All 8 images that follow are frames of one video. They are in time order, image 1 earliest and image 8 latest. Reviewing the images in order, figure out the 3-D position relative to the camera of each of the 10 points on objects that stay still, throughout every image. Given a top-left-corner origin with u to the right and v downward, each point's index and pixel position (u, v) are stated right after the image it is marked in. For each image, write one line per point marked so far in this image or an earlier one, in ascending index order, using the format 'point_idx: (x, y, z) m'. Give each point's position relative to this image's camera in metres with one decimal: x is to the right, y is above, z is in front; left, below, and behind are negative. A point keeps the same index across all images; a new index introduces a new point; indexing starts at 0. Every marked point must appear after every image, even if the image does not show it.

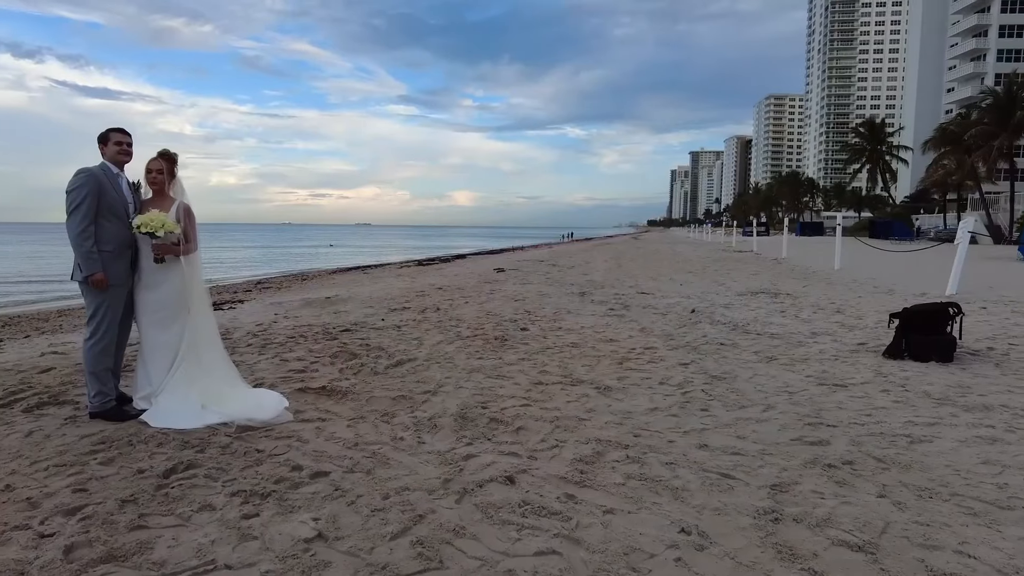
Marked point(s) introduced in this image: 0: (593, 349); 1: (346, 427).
0: (+0.9, -0.6, +6.4) m
1: (-1.0, -0.9, +4.0) m
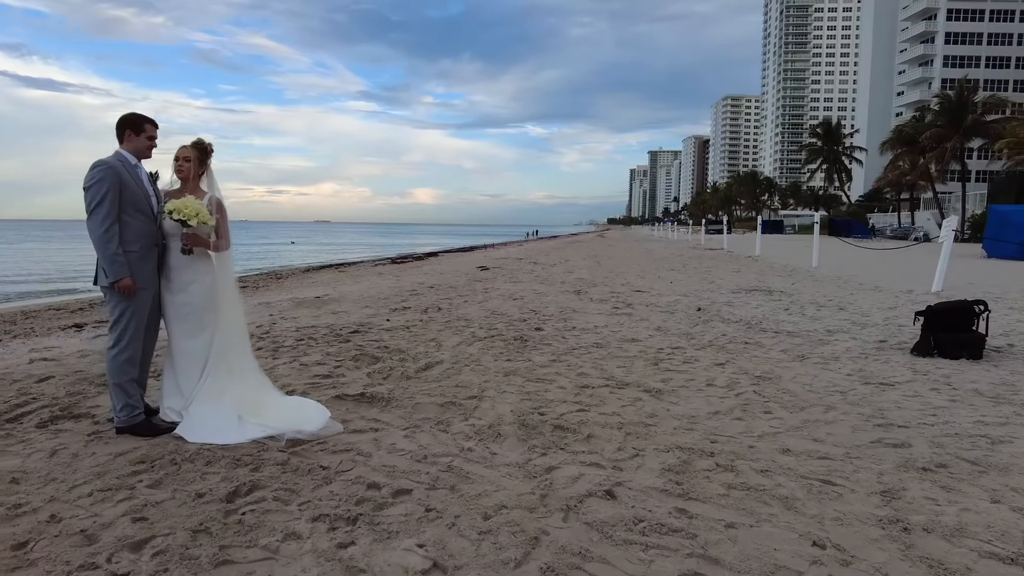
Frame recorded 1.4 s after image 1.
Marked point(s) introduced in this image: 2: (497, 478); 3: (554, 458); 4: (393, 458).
0: (+1.1, -0.6, +6.2) m
1: (-0.6, -0.9, +3.7) m
2: (-0.1, -1.0, +3.1) m
3: (+0.3, -0.9, +3.4) m
4: (-0.6, -0.9, +3.4) m
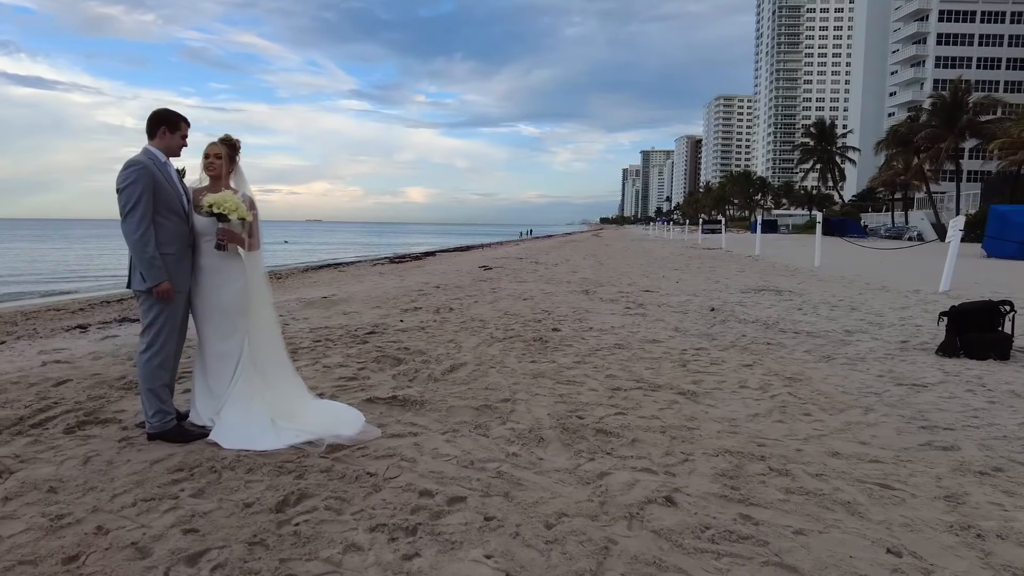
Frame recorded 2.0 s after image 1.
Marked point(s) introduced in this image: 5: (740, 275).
0: (+1.3, -0.6, +6.2) m
1: (-0.4, -0.9, +3.6) m
2: (+0.2, -1.0, +3.1) m
3: (+0.5, -0.9, +3.4) m
4: (-0.4, -0.9, +3.3) m
5: (+5.3, +0.3, +14.6) m
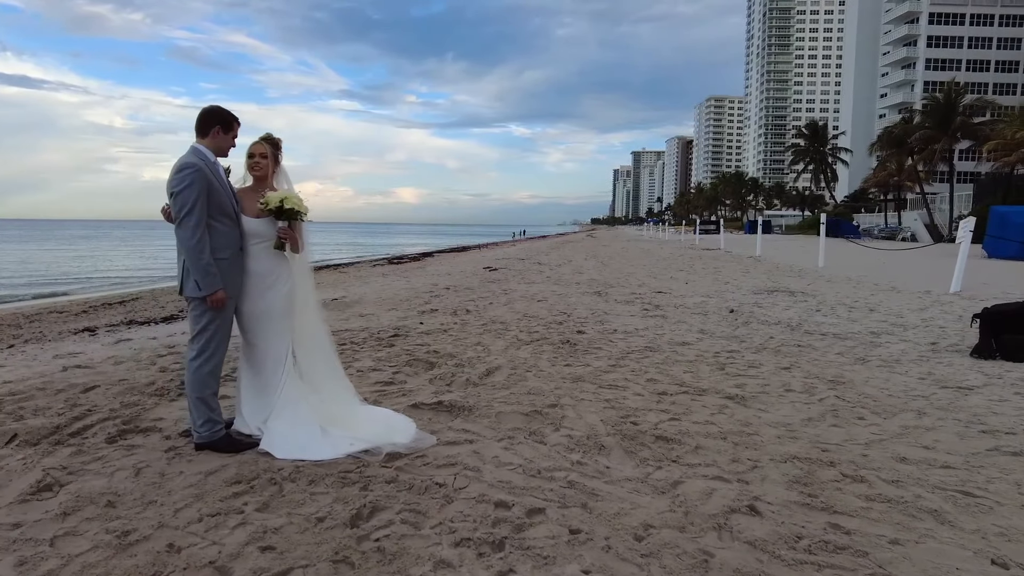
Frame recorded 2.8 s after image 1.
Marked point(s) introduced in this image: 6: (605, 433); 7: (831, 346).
0: (+1.6, -0.6, +6.1) m
1: (0.0, -0.9, +3.5) m
2: (+0.5, -1.0, +3.0) m
3: (+0.8, -1.0, +3.3) m
4: (0.0, -0.9, +3.2) m
5: (+5.5, +0.3, +14.5) m
6: (+0.6, -0.9, +3.8) m
7: (+3.3, -0.6, +6.5) m
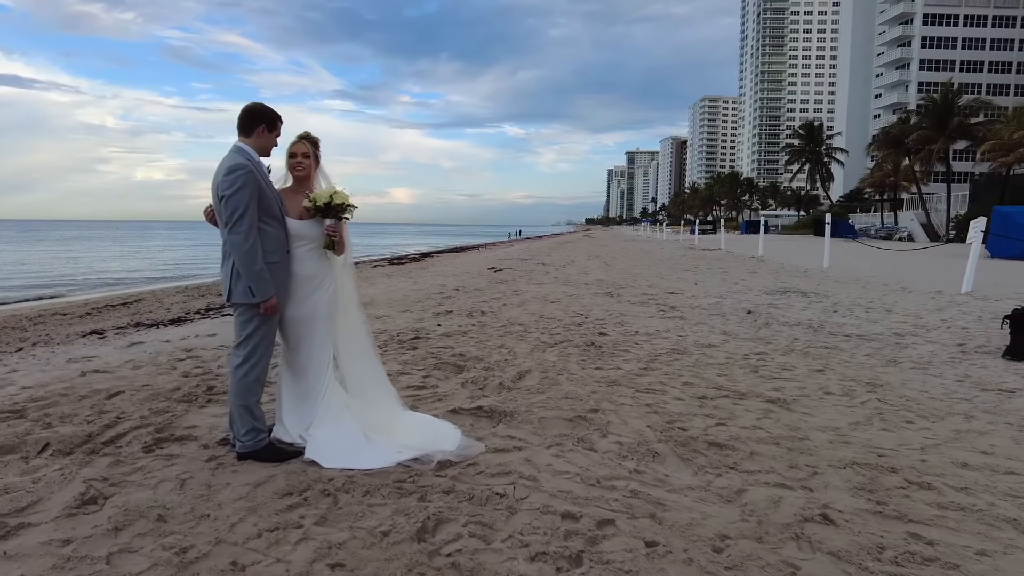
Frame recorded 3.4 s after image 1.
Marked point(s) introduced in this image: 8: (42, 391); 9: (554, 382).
0: (+1.9, -0.6, +6.0) m
1: (+0.2, -0.9, +3.4) m
2: (+0.8, -1.0, +2.9) m
3: (+1.1, -1.0, +3.2) m
4: (+0.3, -1.0, +3.1) m
5: (+5.6, +0.3, +14.5) m
6: (+0.8, -0.9, +3.7) m
7: (+3.6, -0.6, +6.5) m
8: (-3.7, -0.8, +5.0) m
9: (+0.3, -0.8, +5.0) m
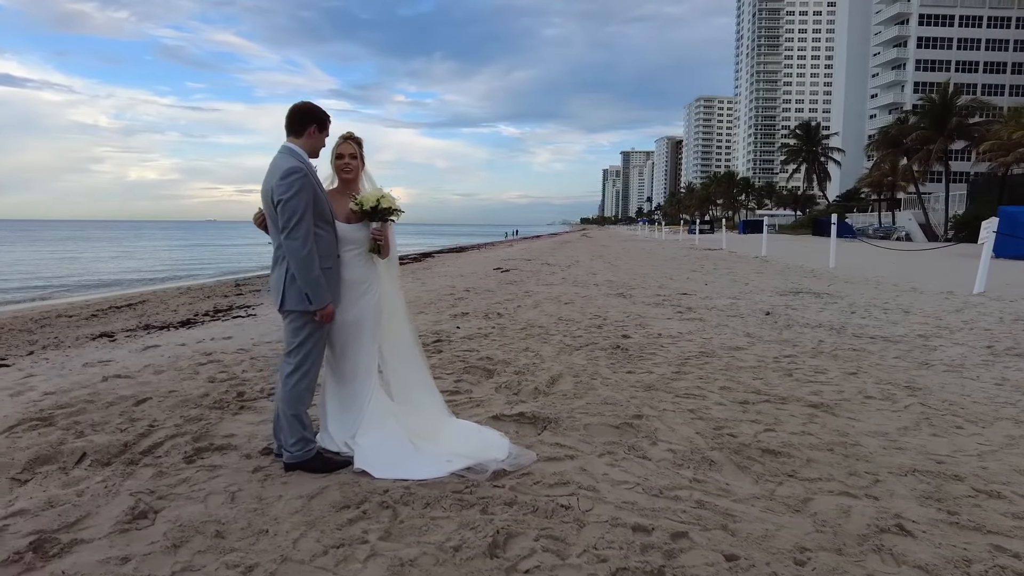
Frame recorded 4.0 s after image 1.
0: (+2.1, -0.7, +5.9) m
1: (+0.5, -0.9, +3.3) m
2: (+1.1, -1.0, +2.8) m
3: (+1.4, -1.0, +3.1) m
4: (+0.5, -1.0, +3.0) m
5: (+5.8, +0.3, +14.5) m
6: (+1.1, -0.9, +3.6) m
7: (+3.8, -0.6, +6.4) m
8: (-3.5, -0.8, +4.9) m
9: (+0.6, -0.8, +4.9) m
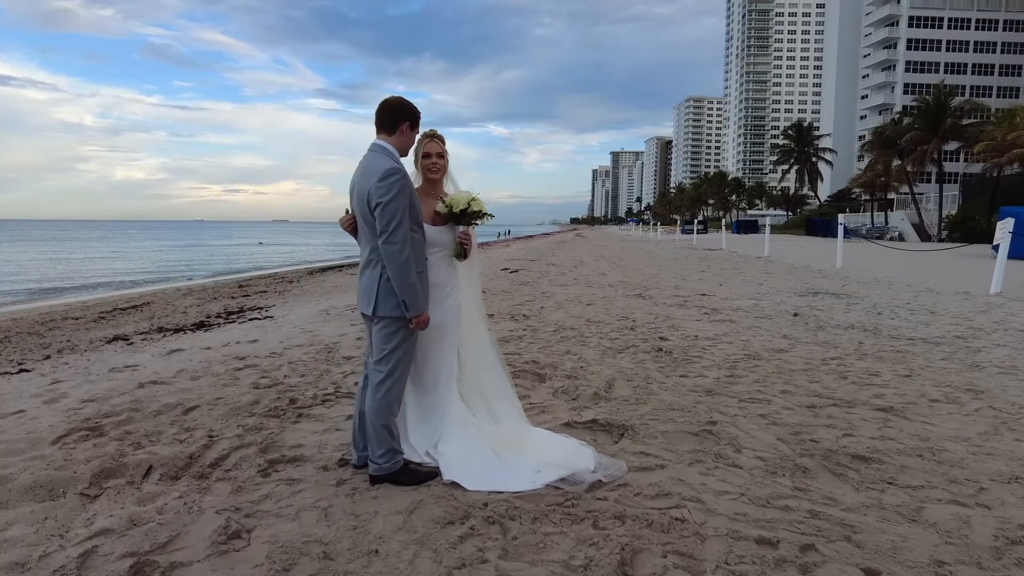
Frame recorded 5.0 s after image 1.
0: (+2.5, -0.7, +5.9) m
1: (+1.0, -1.0, +3.2) m
2: (+1.6, -1.0, +2.7) m
3: (+1.9, -1.0, +3.0) m
4: (+1.0, -1.0, +2.9) m
5: (+6.0, +0.3, +14.5) m
6: (+1.6, -0.9, +3.5) m
7: (+4.2, -0.6, +6.4) m
8: (-3.0, -0.9, +4.7) m
9: (+1.0, -0.8, +4.8) m
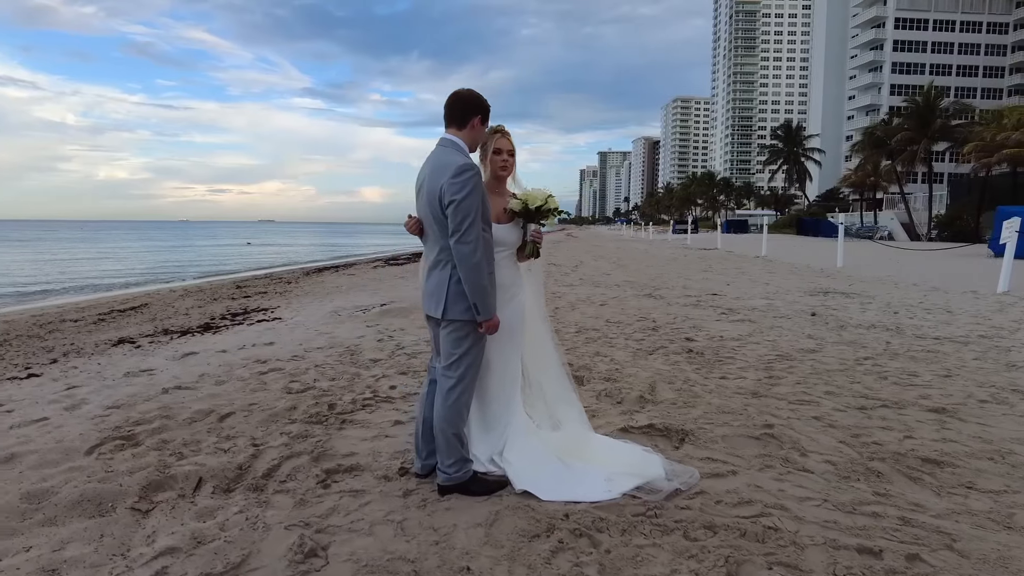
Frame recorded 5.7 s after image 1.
0: (+2.8, -0.7, +5.8) m
1: (+1.3, -1.0, +3.1) m
2: (+2.0, -1.0, +2.6) m
3: (+2.2, -1.0, +2.9) m
4: (+1.4, -1.0, +2.8) m
5: (+6.1, +0.3, +14.5) m
6: (+1.9, -0.9, +3.4) m
7: (+4.5, -0.6, +6.3) m
8: (-2.7, -0.9, +4.5) m
9: (+1.4, -0.8, +4.7) m
